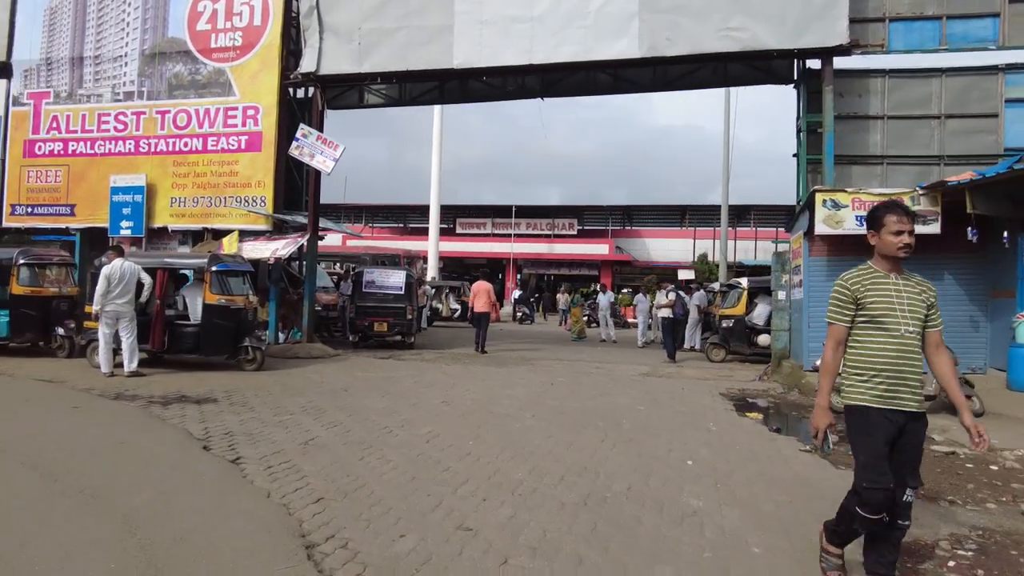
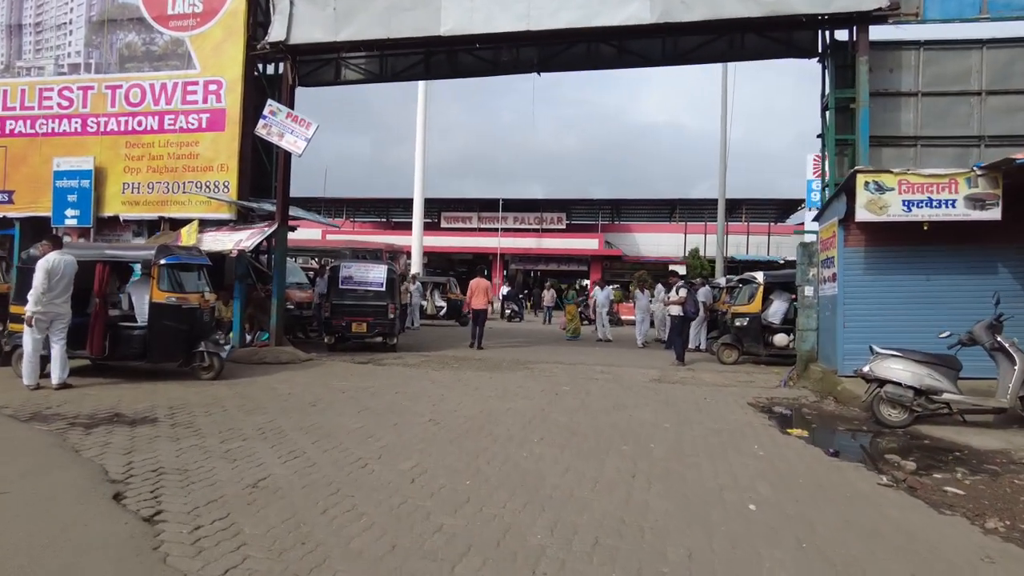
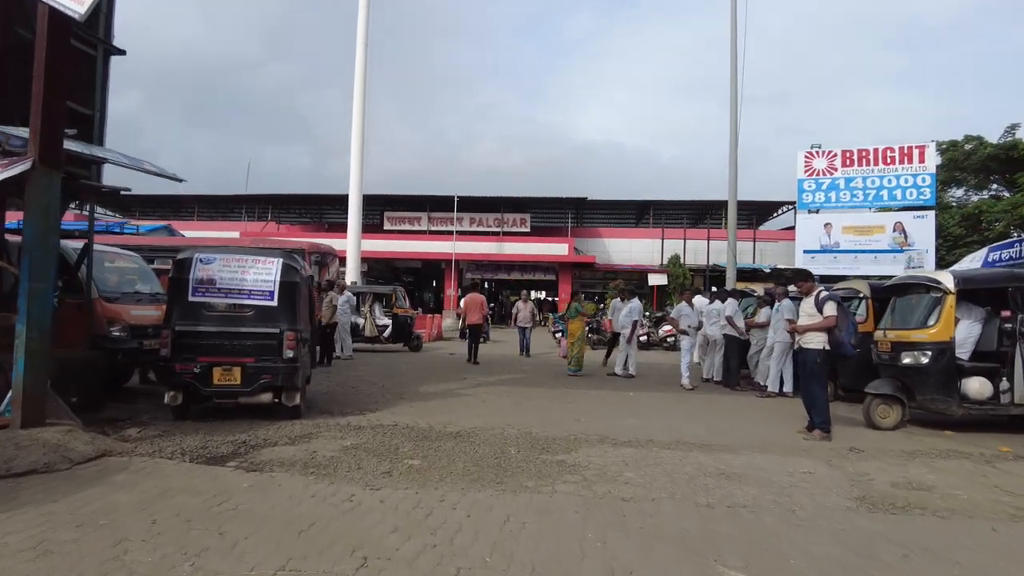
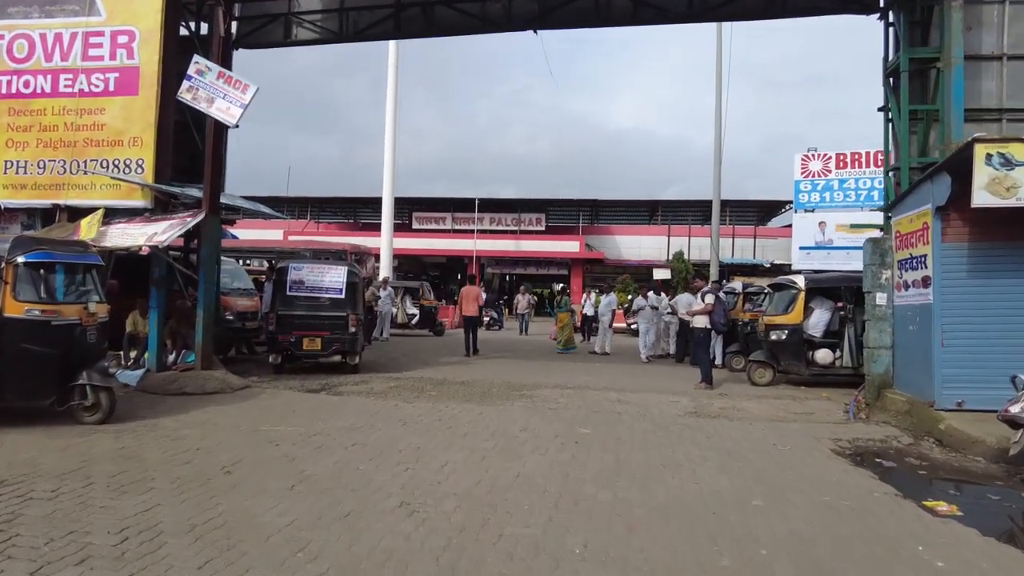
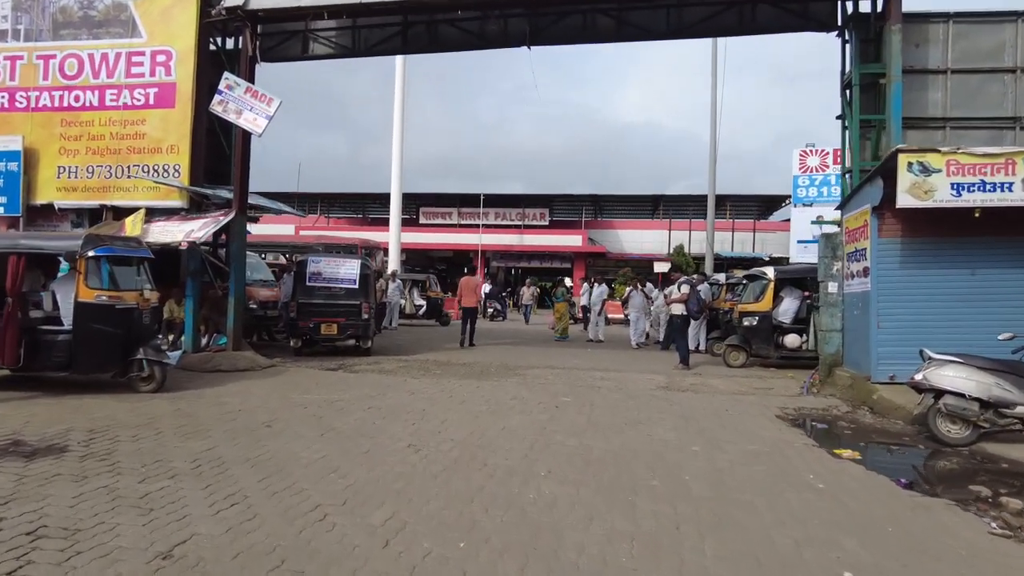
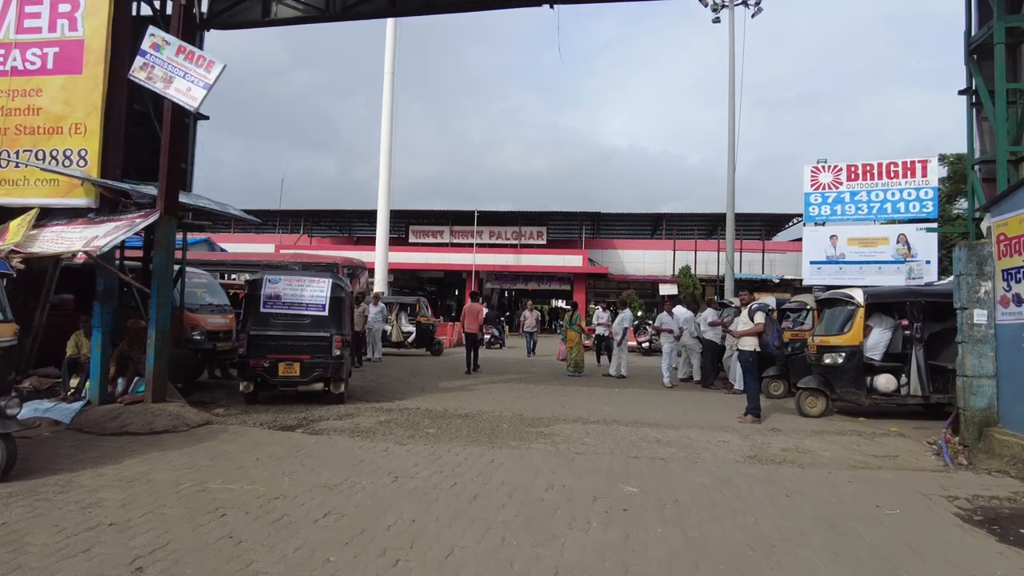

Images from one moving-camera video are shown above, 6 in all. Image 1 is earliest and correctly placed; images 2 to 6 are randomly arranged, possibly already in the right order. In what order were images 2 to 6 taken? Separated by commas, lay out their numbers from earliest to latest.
2, 5, 4, 6, 3
